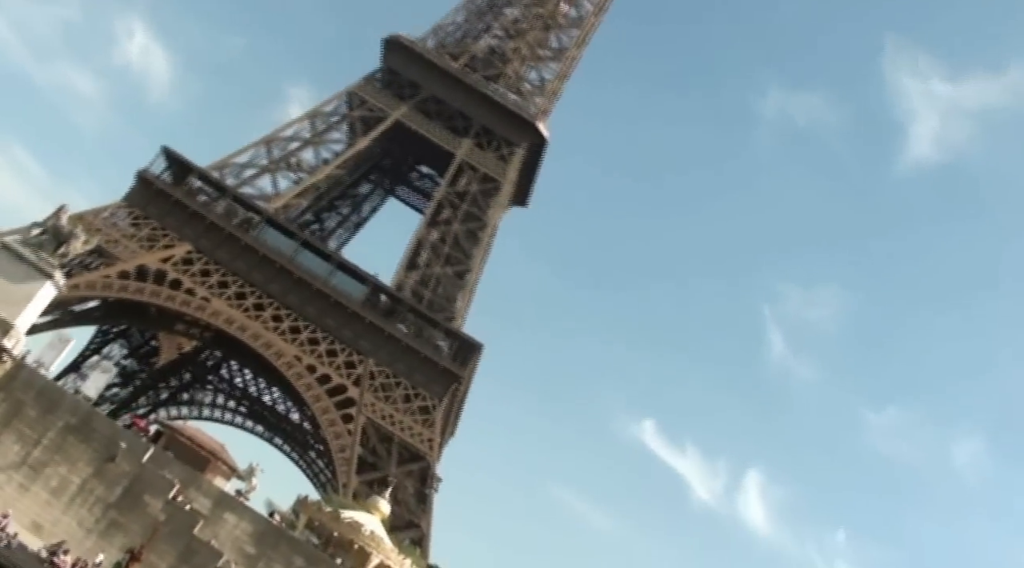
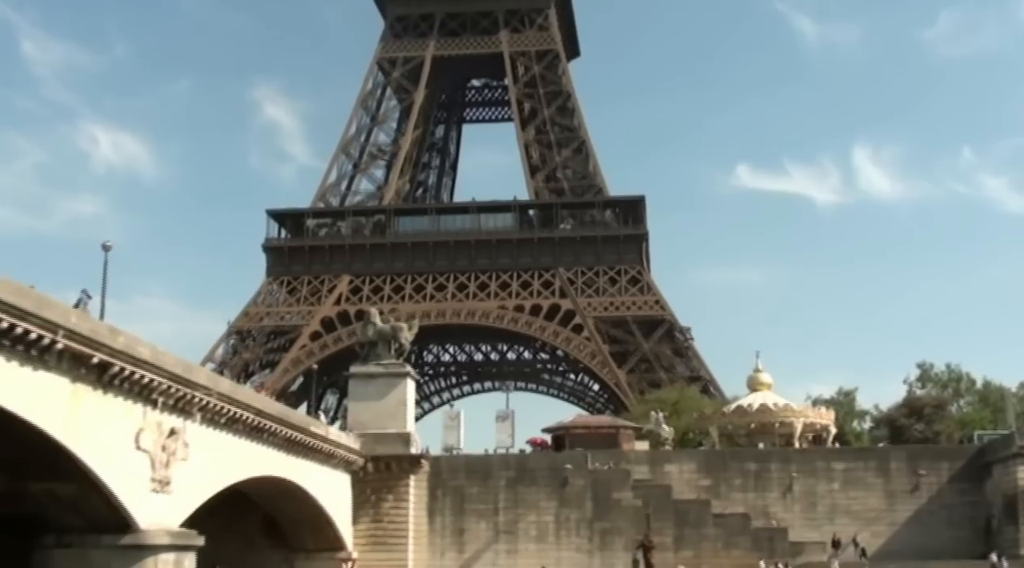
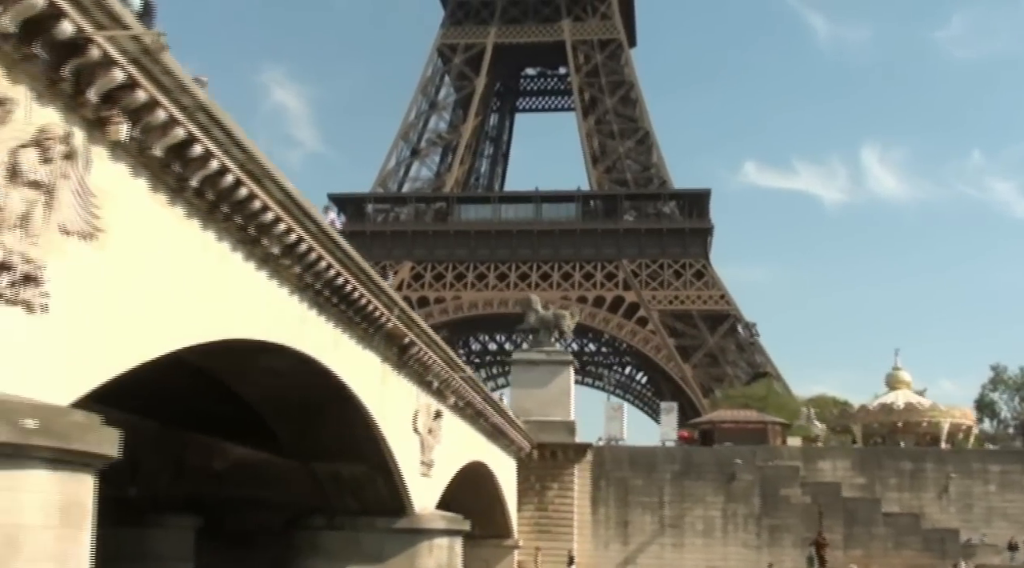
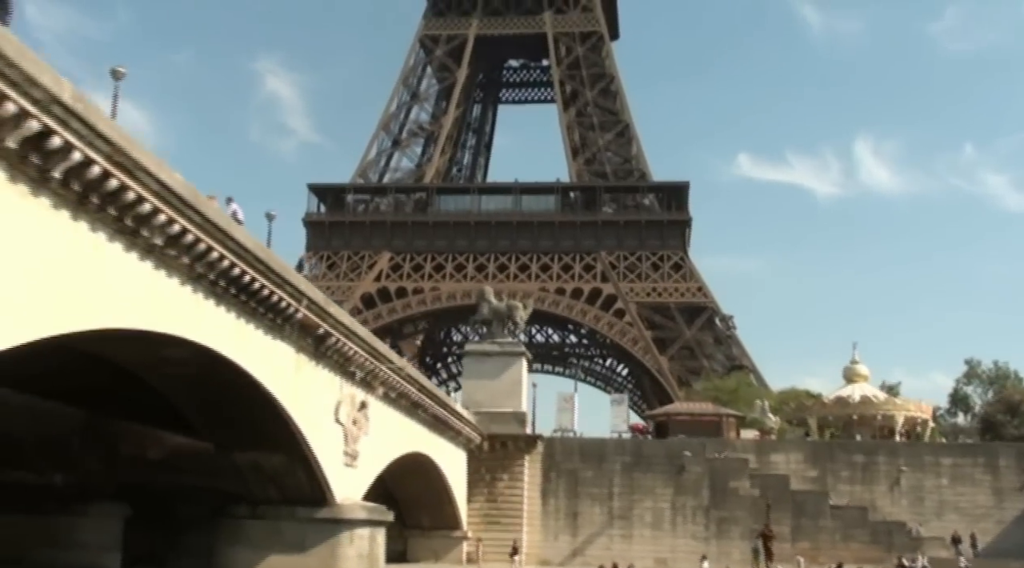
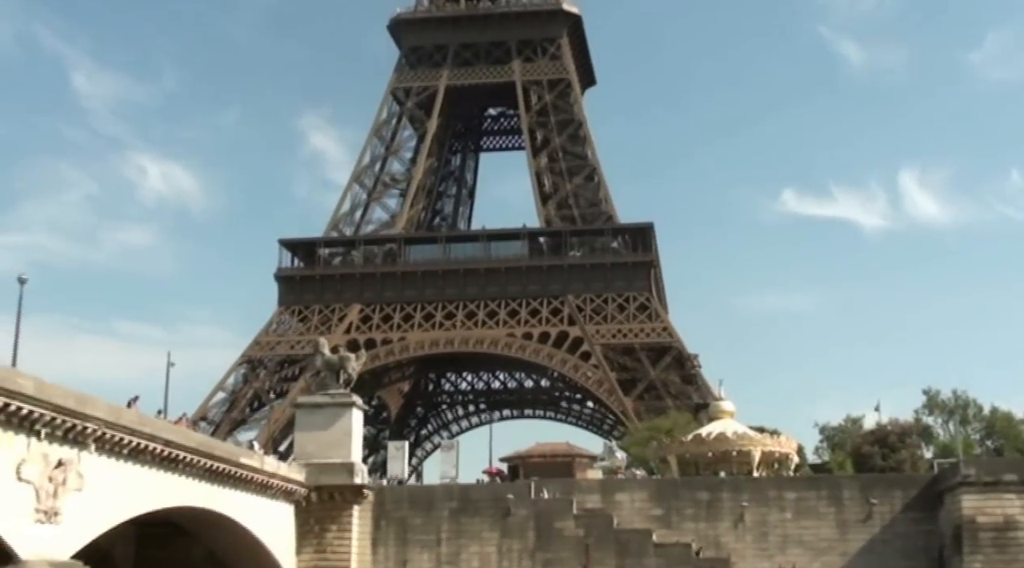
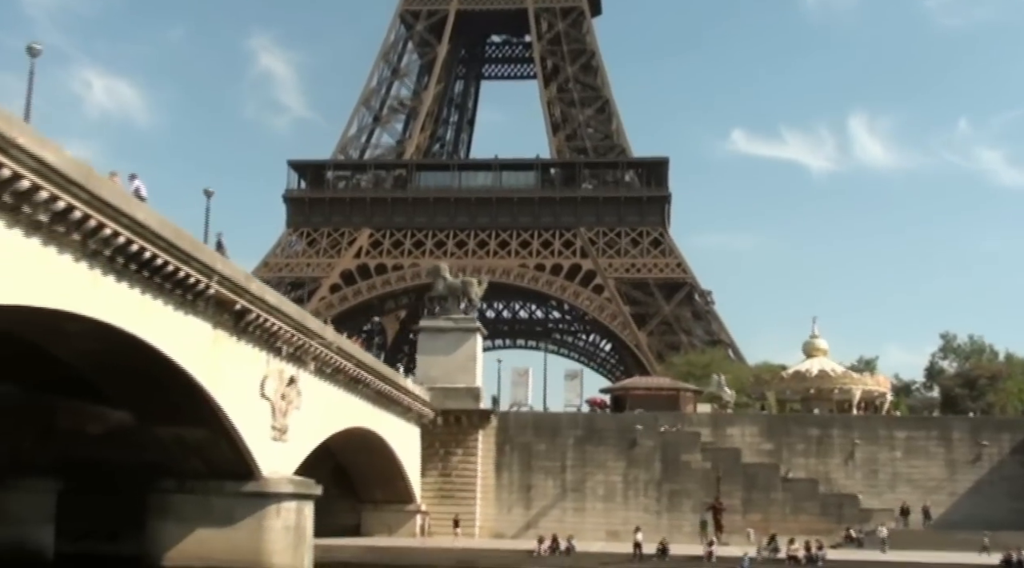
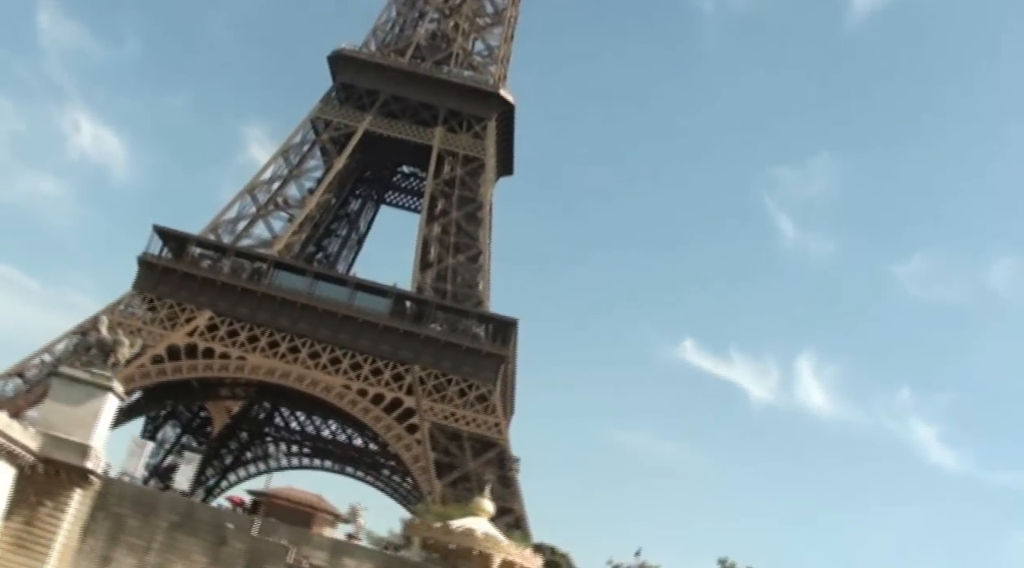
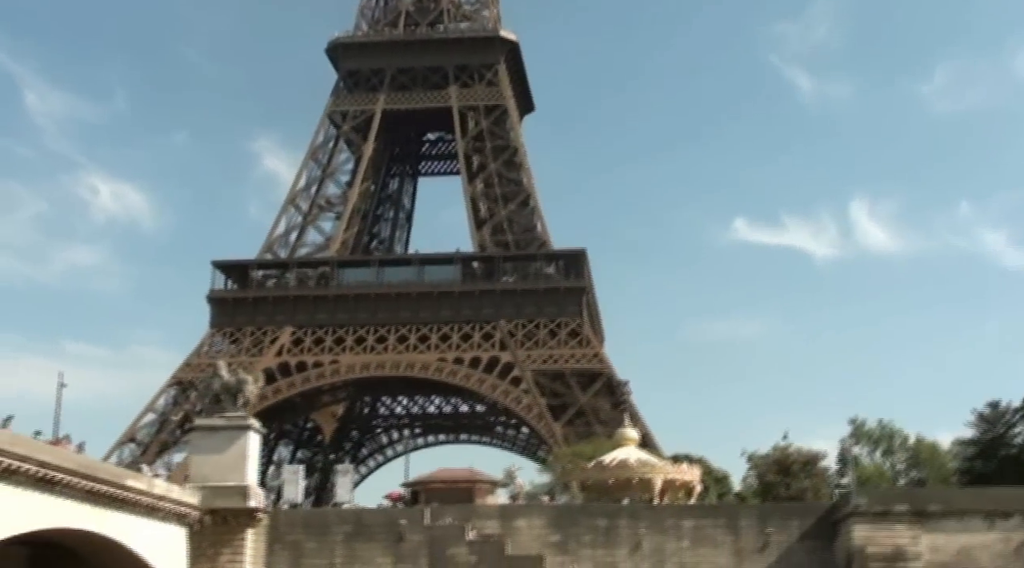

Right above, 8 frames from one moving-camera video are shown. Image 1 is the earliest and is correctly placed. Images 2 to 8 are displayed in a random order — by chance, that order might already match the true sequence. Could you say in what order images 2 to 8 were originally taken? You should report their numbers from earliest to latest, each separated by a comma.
7, 8, 5, 2, 6, 4, 3
